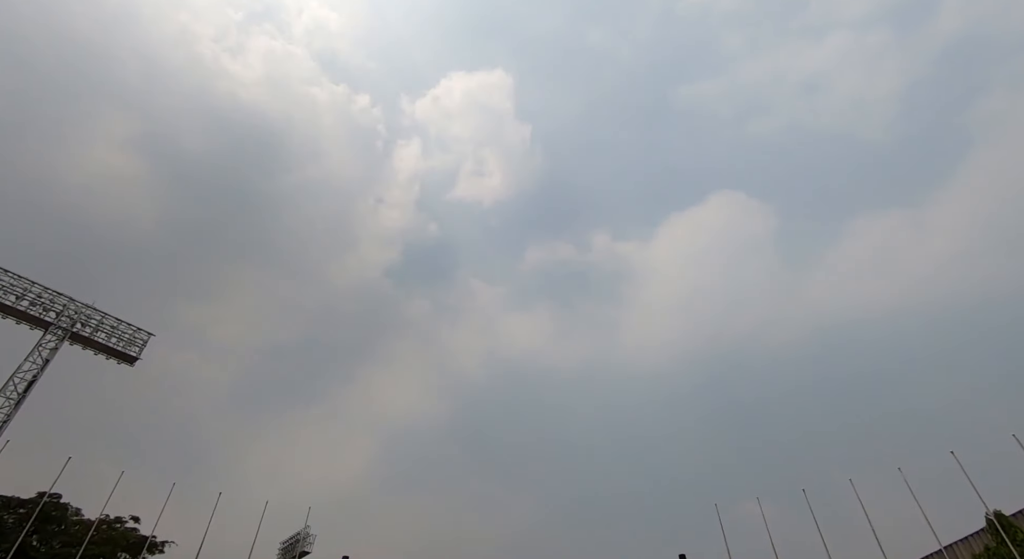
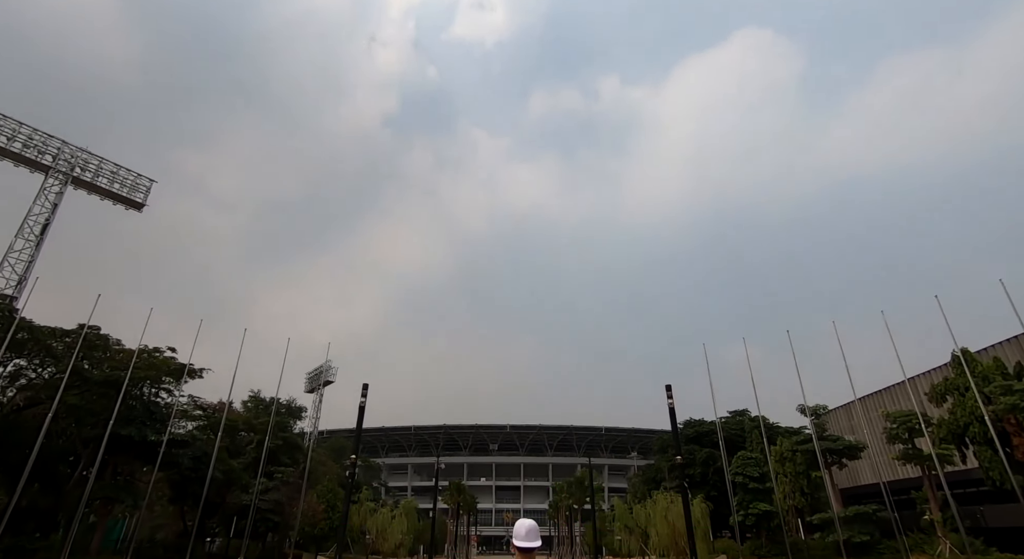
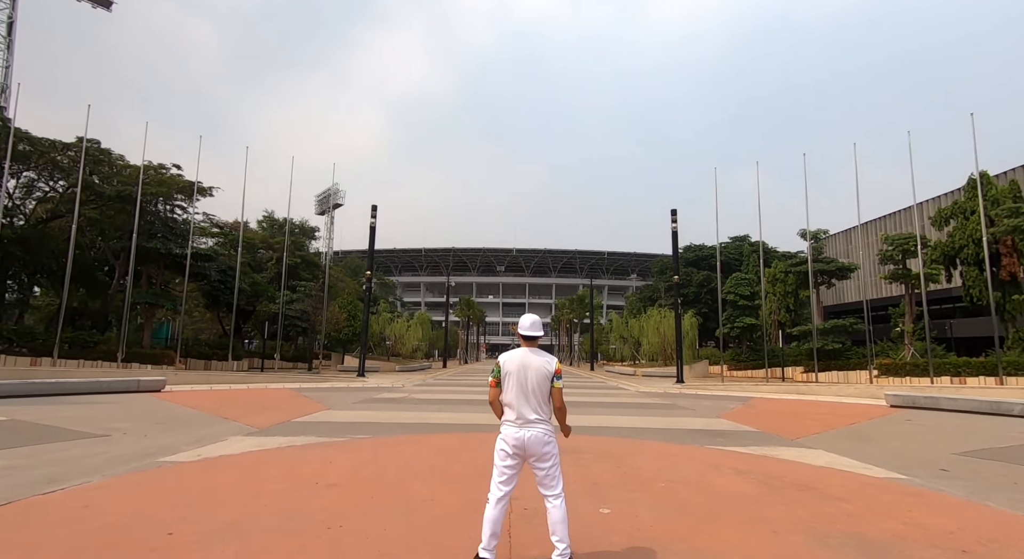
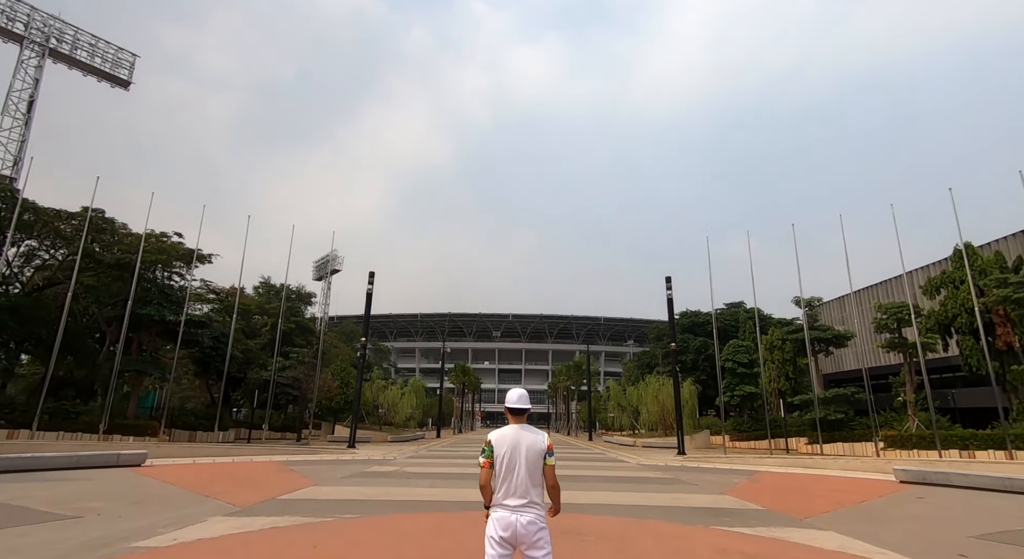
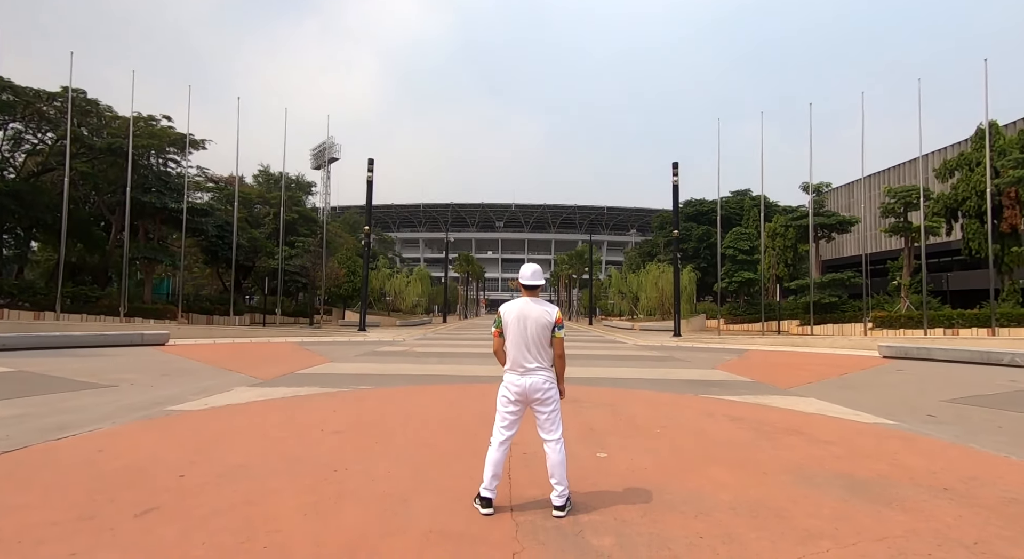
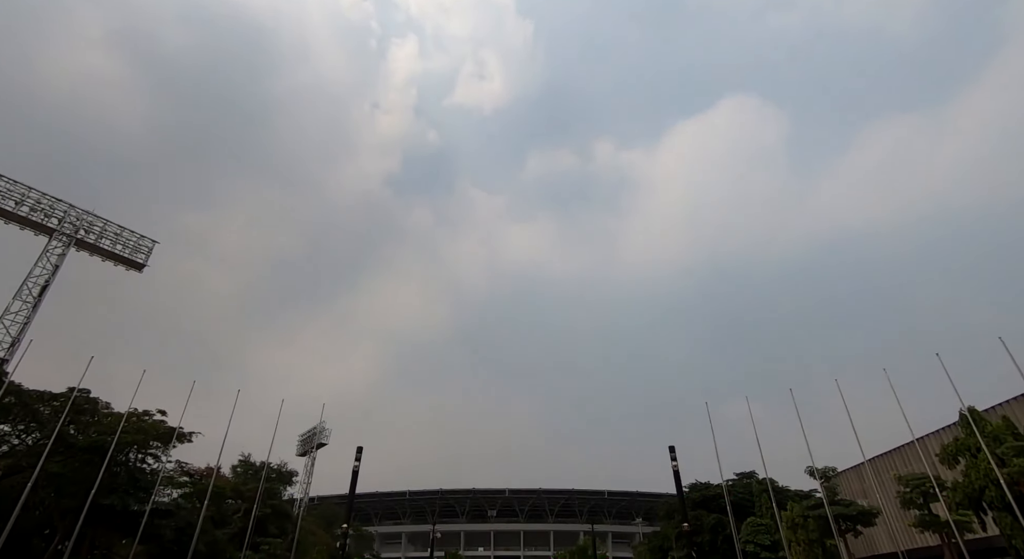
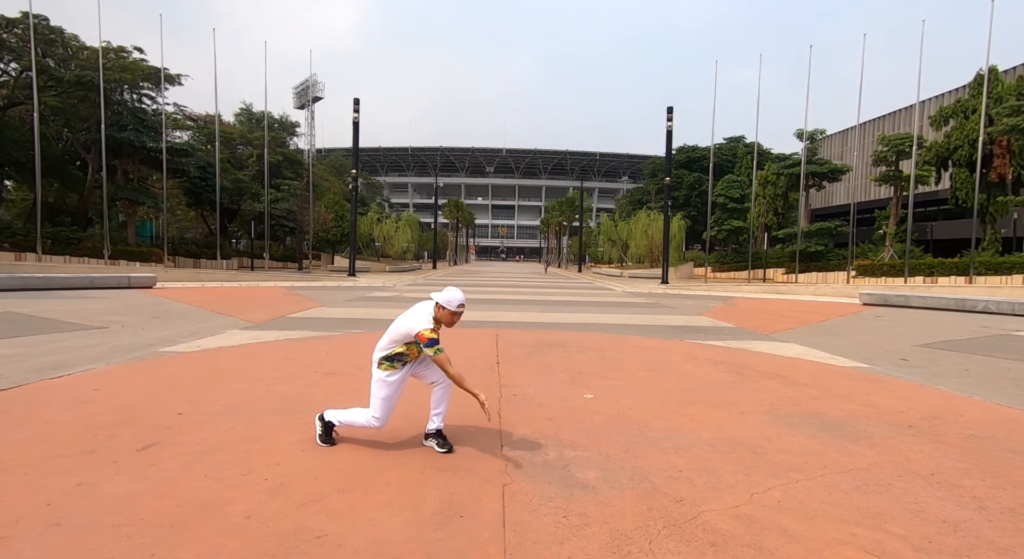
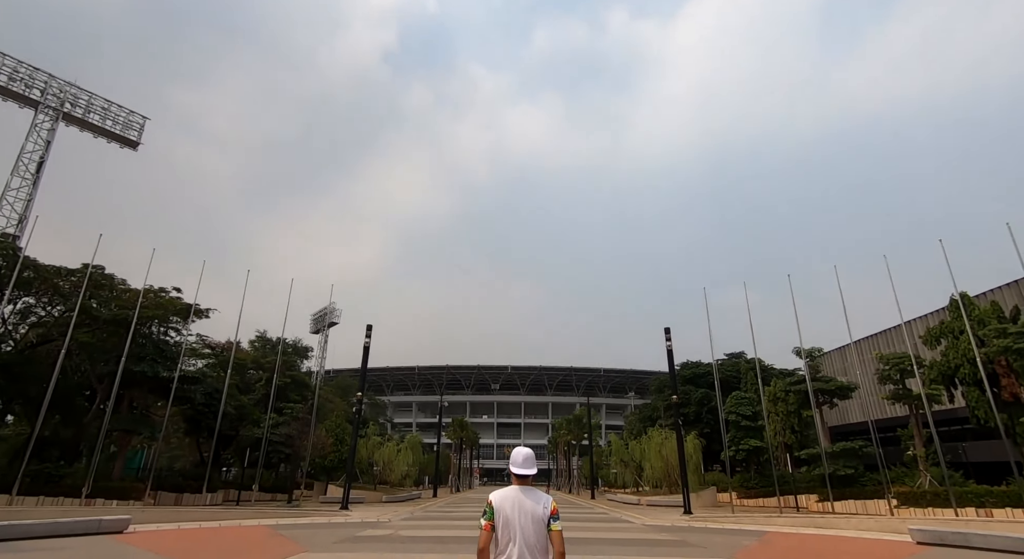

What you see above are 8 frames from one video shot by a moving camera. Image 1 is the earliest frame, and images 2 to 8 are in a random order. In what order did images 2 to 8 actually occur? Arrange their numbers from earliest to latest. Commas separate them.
6, 2, 8, 4, 3, 5, 7
